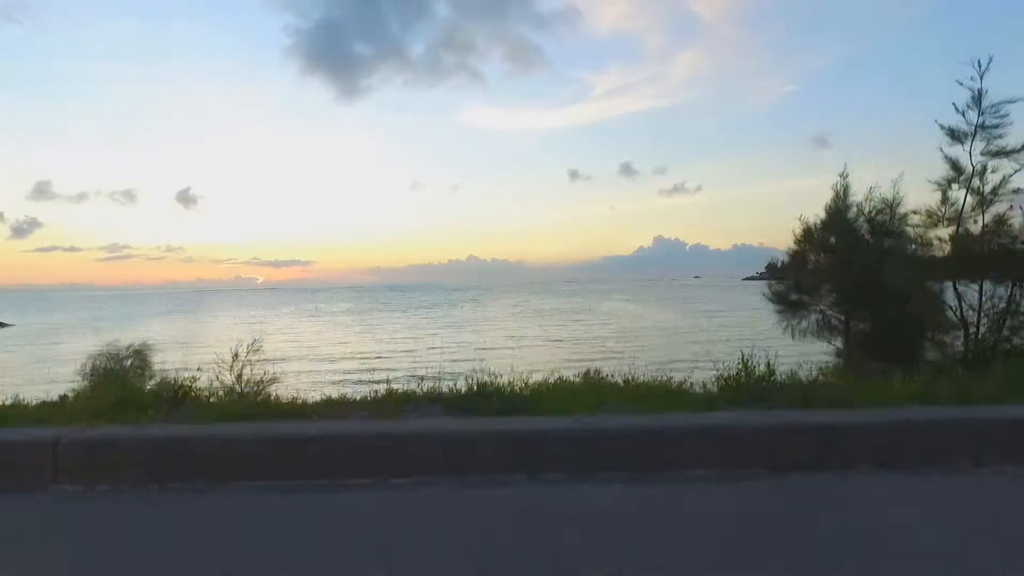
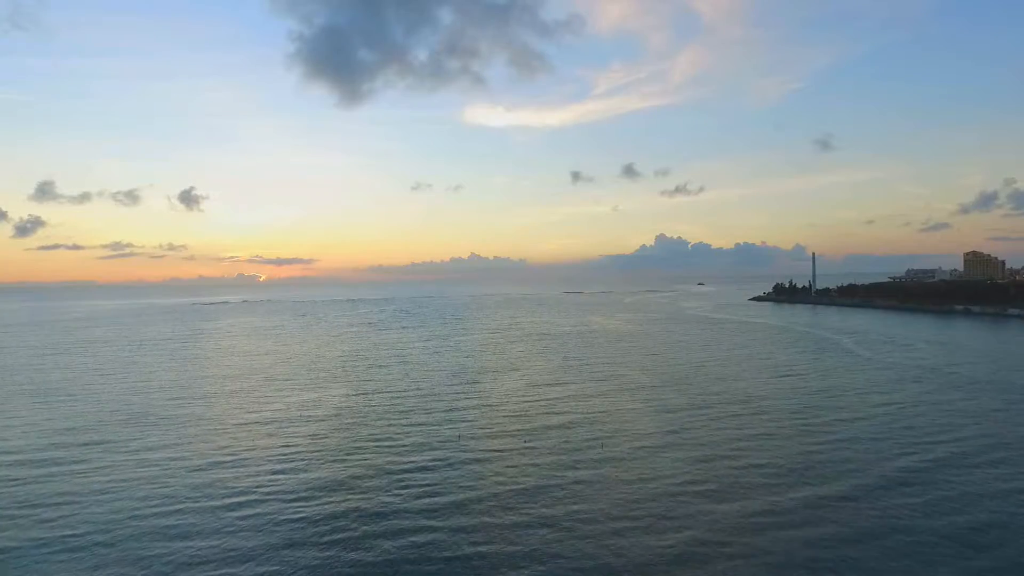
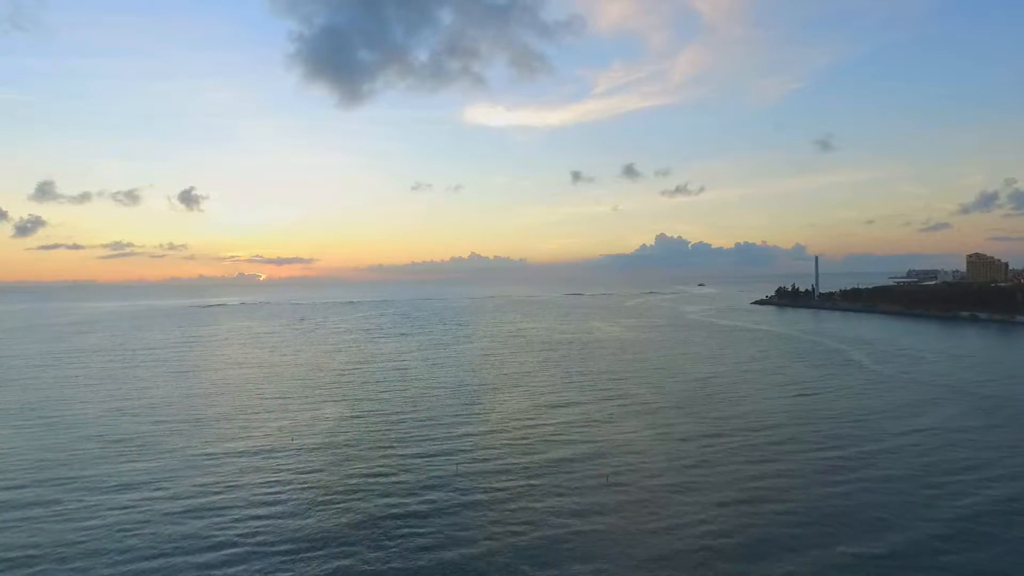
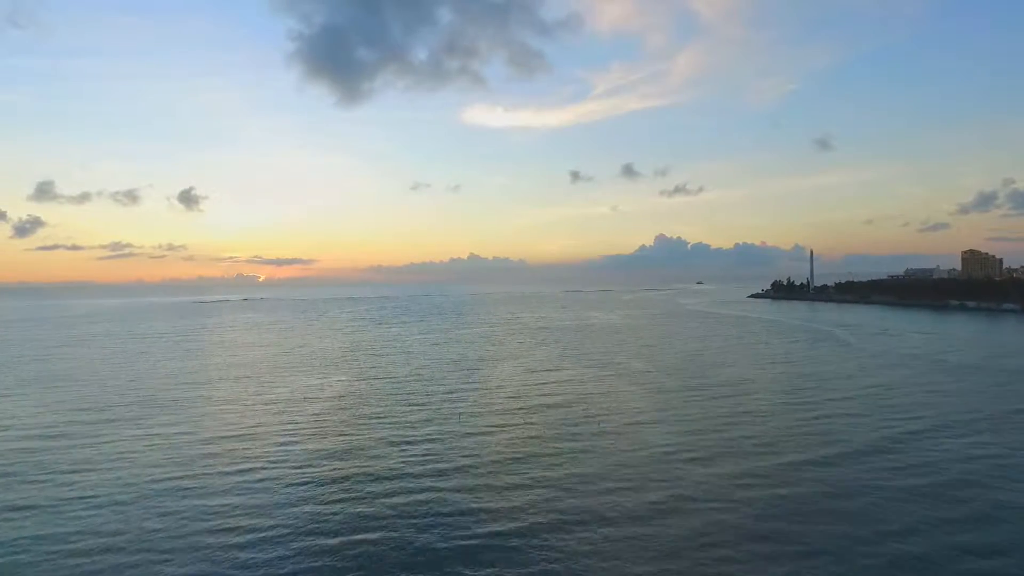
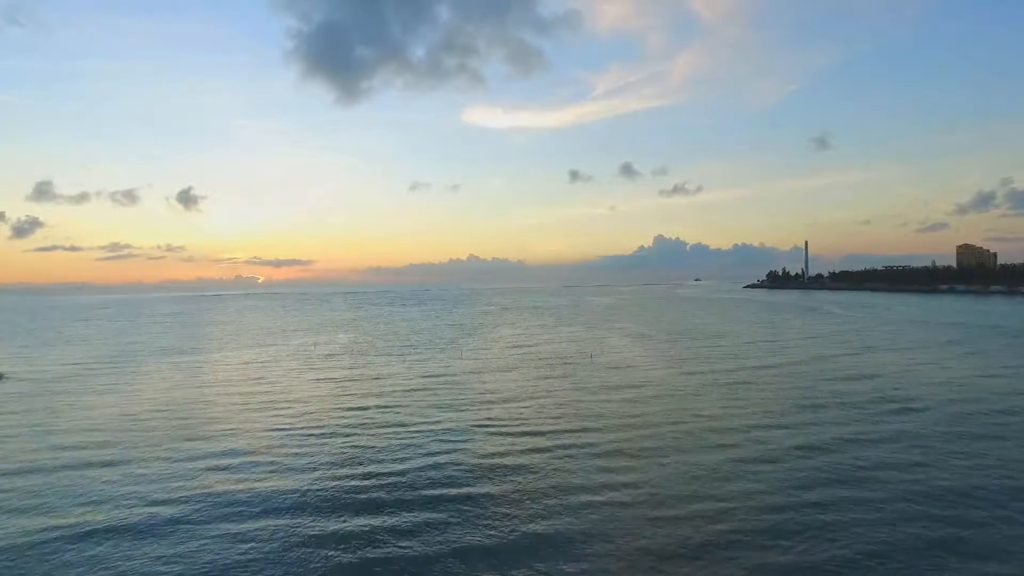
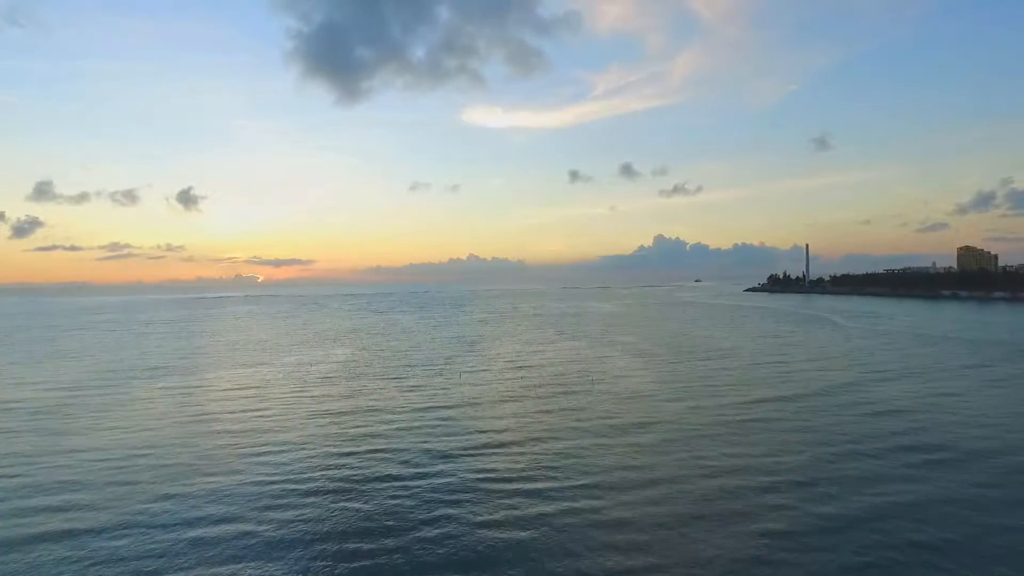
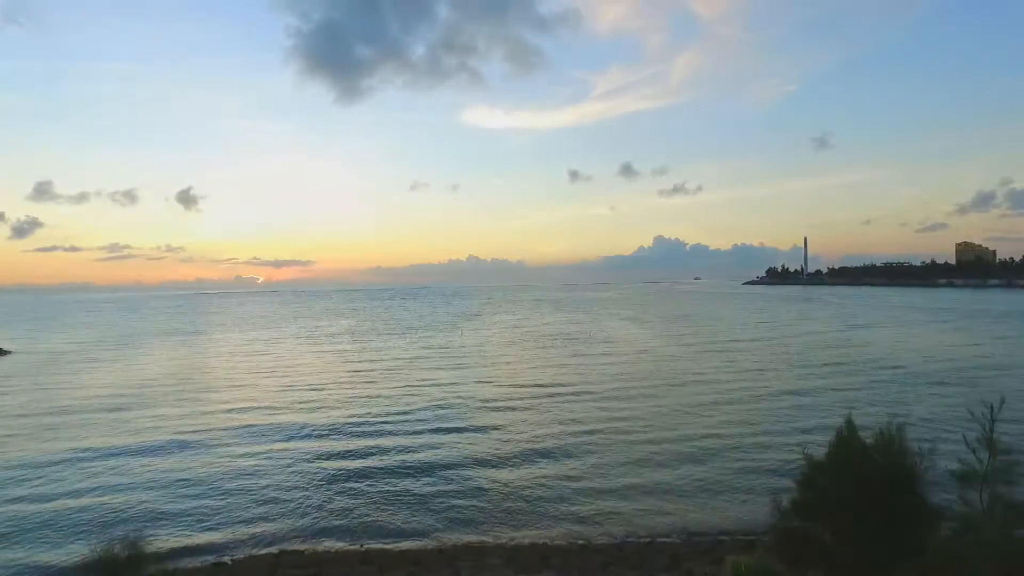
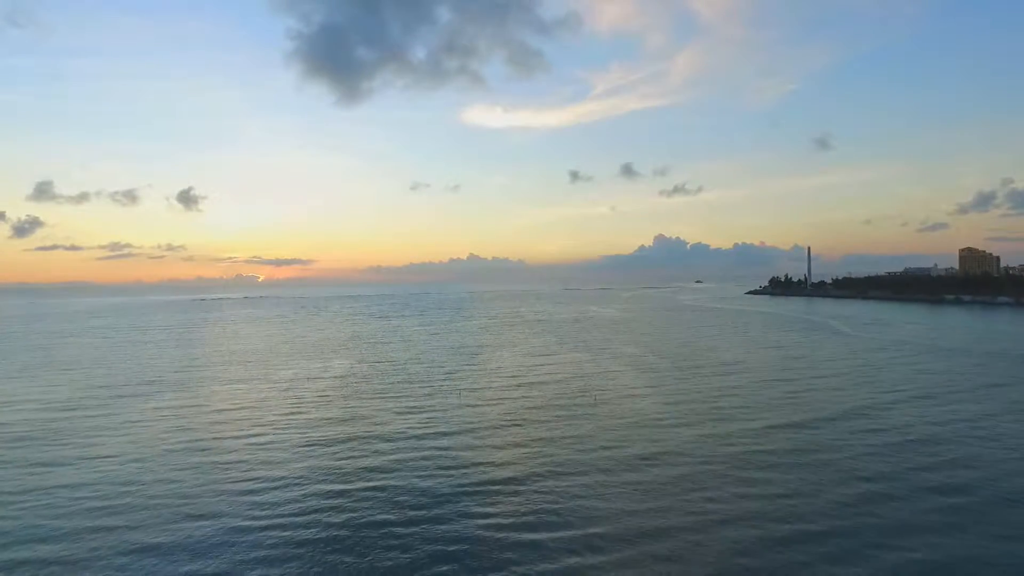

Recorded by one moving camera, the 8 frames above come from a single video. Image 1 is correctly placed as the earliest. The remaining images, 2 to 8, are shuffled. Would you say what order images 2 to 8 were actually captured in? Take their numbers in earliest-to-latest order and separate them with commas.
7, 5, 6, 8, 4, 2, 3
